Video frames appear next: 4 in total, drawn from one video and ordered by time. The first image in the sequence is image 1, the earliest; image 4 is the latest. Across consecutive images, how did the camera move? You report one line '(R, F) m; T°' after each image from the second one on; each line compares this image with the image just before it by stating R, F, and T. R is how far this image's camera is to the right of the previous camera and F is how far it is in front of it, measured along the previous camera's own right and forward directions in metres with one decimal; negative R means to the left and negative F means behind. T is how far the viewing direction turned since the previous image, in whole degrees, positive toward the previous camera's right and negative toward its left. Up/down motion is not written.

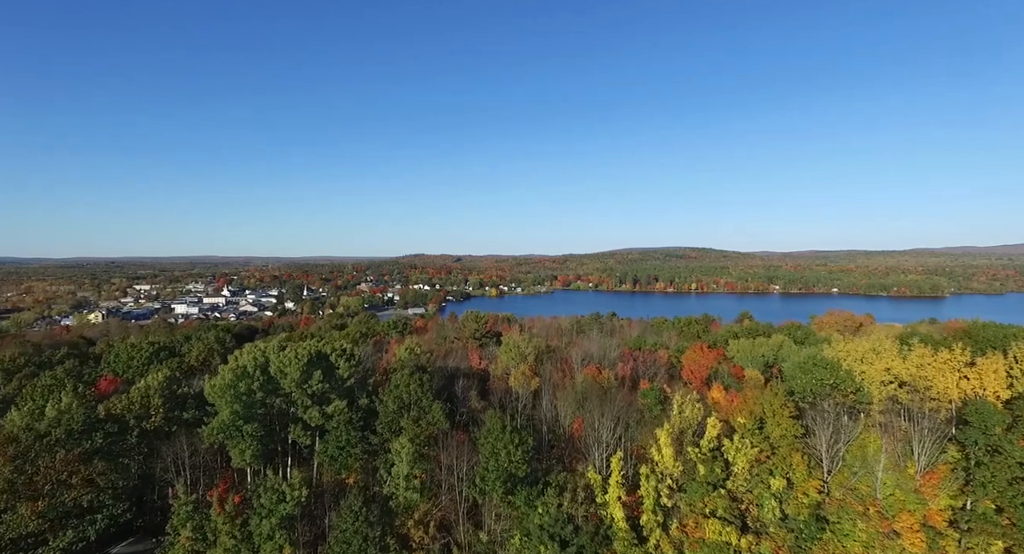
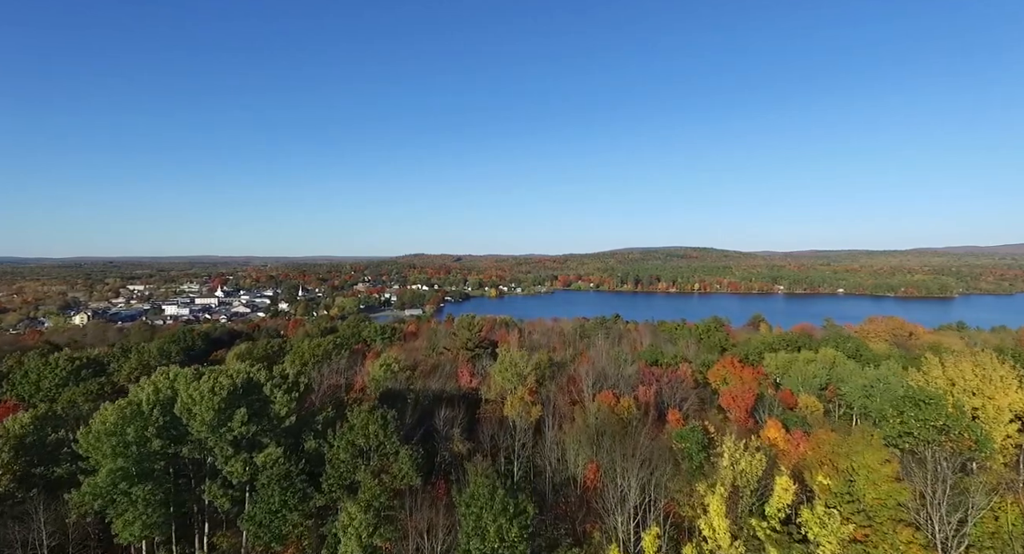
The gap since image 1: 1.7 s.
(+0.1, +3.9) m; 0°
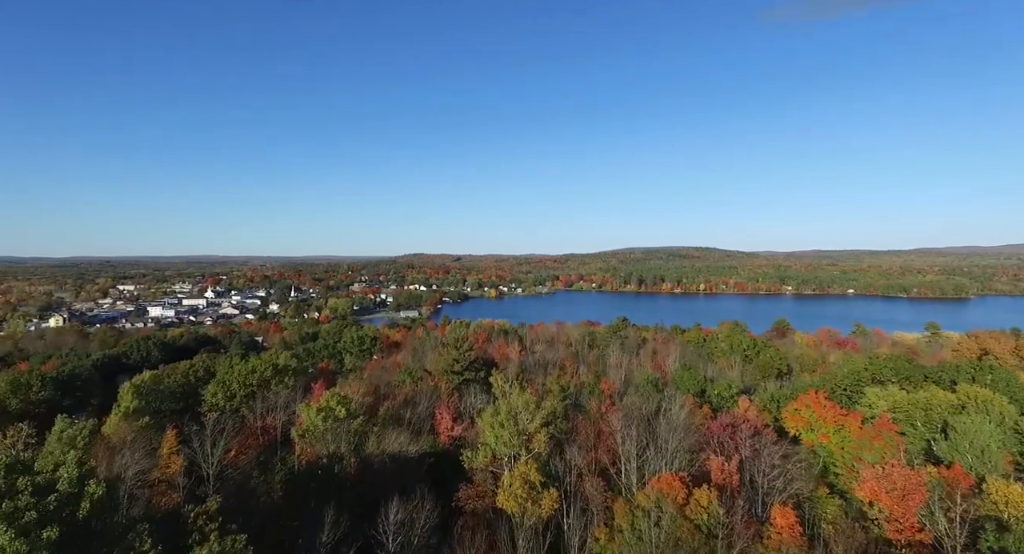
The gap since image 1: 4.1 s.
(0.0, +6.3) m; 0°
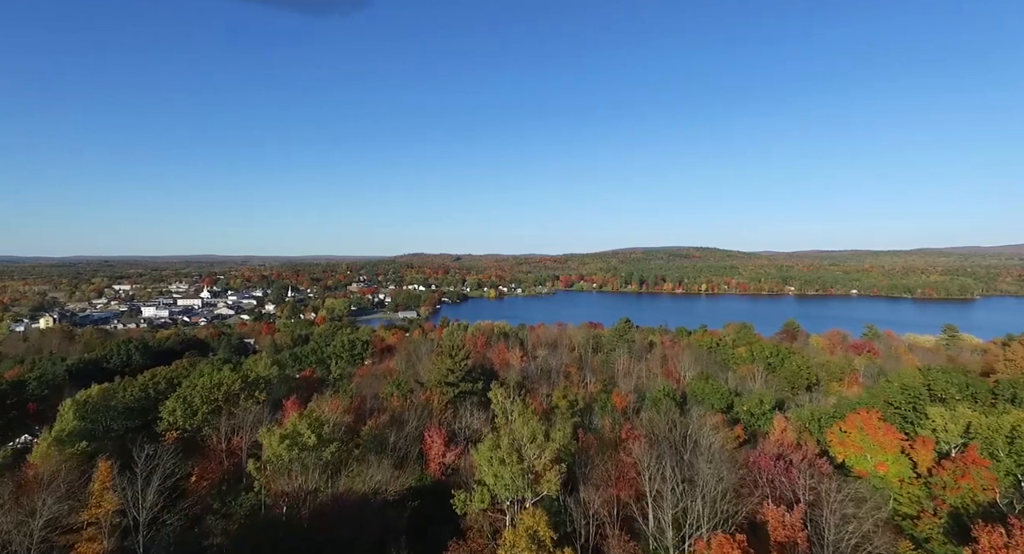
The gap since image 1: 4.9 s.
(-0.1, +2.2) m; 0°
